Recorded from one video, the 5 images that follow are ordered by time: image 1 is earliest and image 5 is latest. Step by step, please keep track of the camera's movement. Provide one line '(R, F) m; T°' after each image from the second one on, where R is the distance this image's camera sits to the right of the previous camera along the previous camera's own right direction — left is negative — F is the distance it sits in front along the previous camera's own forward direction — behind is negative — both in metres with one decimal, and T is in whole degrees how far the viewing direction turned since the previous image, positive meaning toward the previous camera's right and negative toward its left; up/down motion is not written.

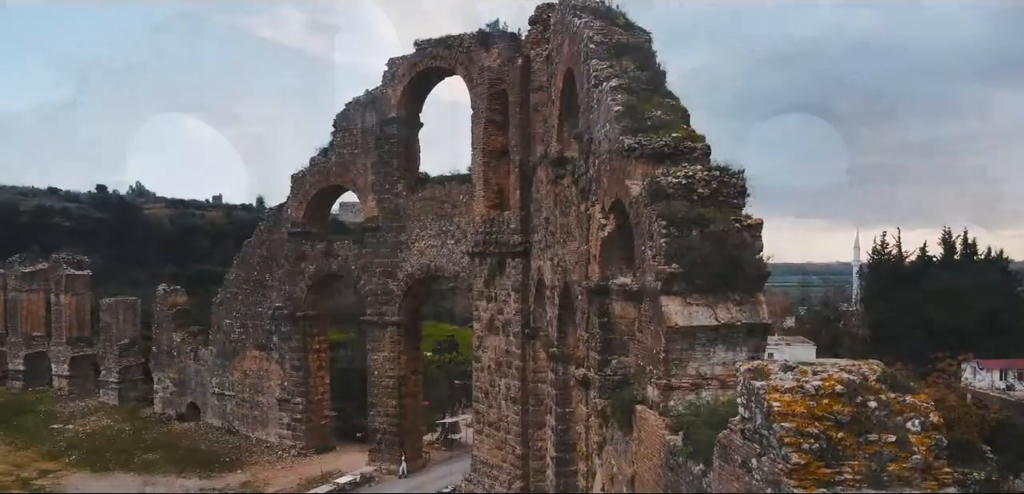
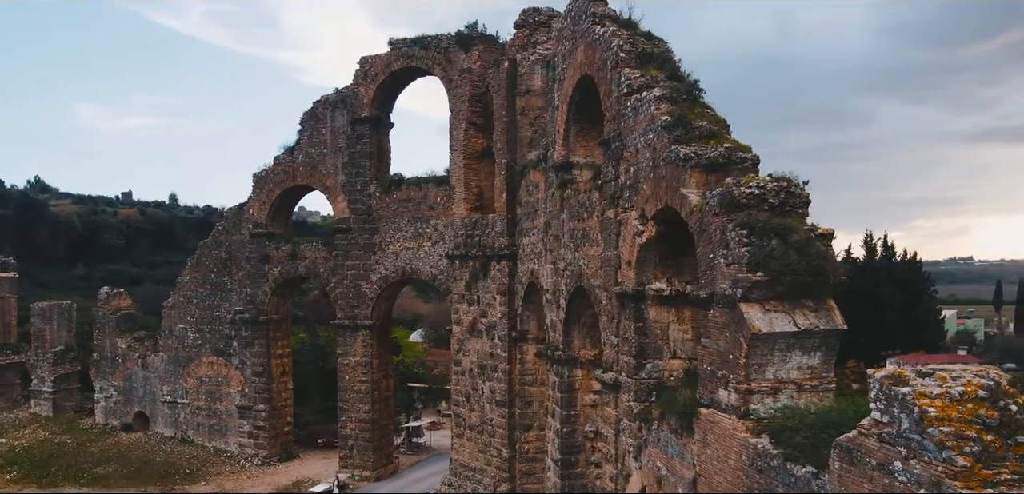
(-1.2, +0.1) m; +7°
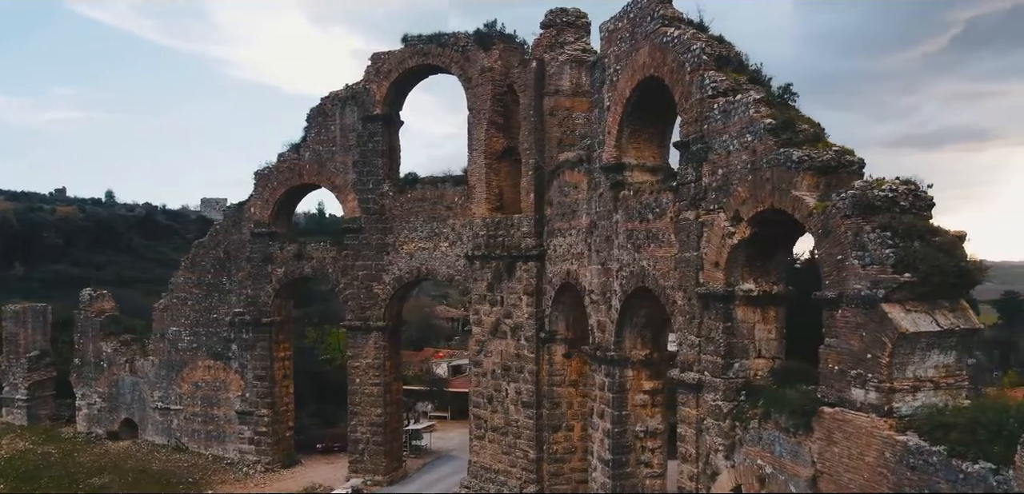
(-1.5, +0.1) m; +5°
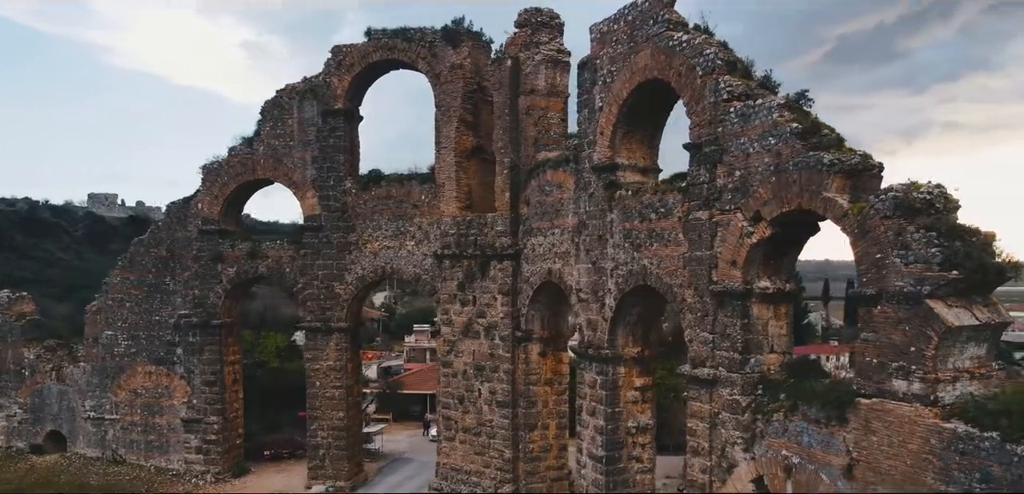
(-1.3, +0.1) m; +8°
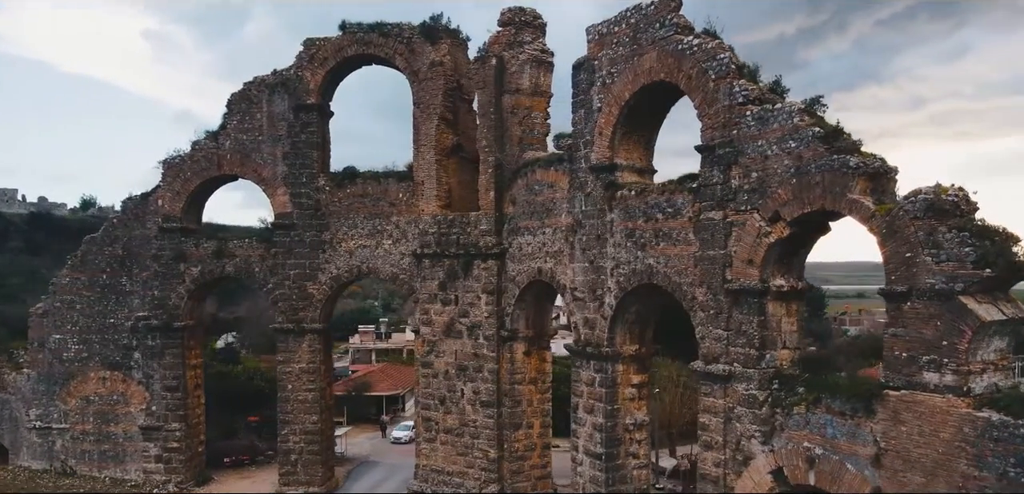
(-1.1, +0.1) m; +6°
